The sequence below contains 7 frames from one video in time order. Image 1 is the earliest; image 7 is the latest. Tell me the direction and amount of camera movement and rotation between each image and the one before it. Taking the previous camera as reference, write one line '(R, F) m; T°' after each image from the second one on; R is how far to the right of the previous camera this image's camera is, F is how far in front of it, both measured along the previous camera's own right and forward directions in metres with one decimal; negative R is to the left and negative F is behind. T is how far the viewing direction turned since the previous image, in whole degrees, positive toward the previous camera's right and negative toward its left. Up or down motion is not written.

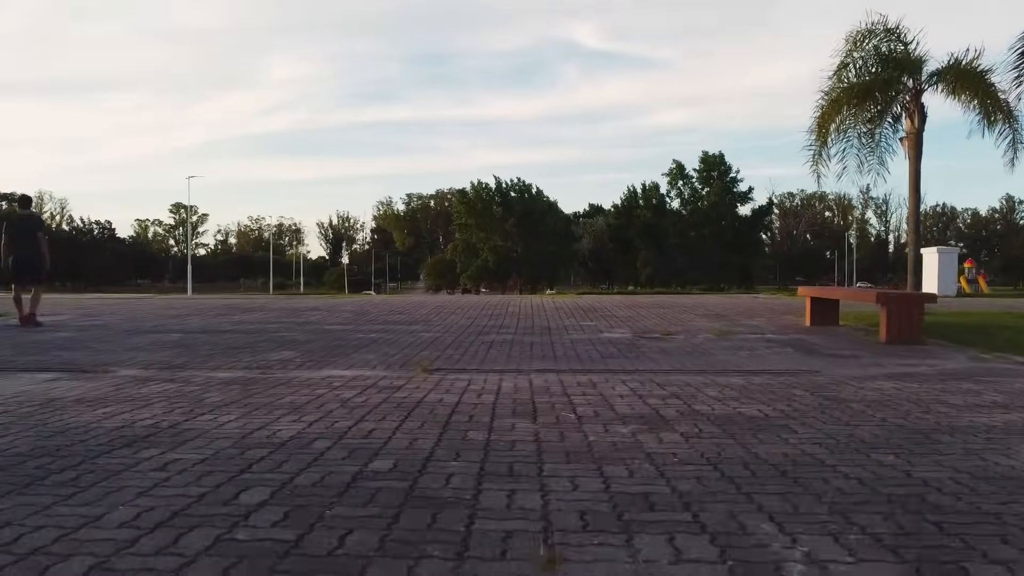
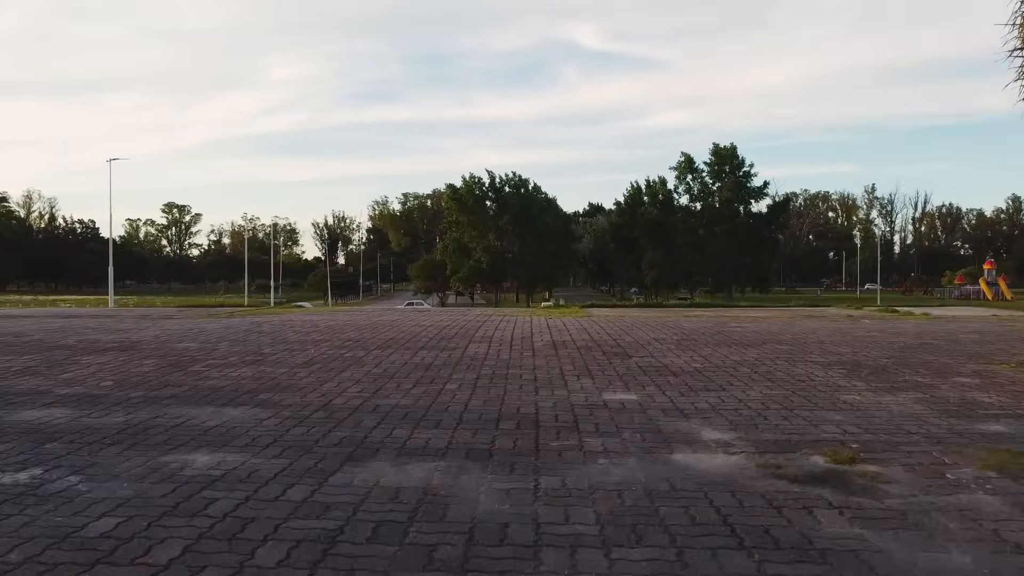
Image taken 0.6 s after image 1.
(+0.2, +4.3) m; 0°
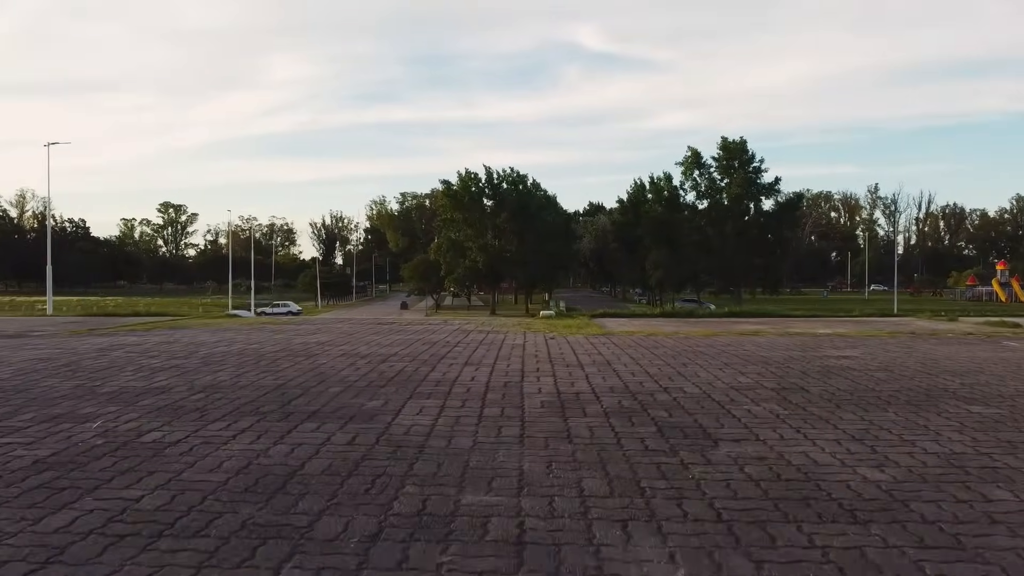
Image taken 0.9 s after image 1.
(+0.1, +2.5) m; 0°
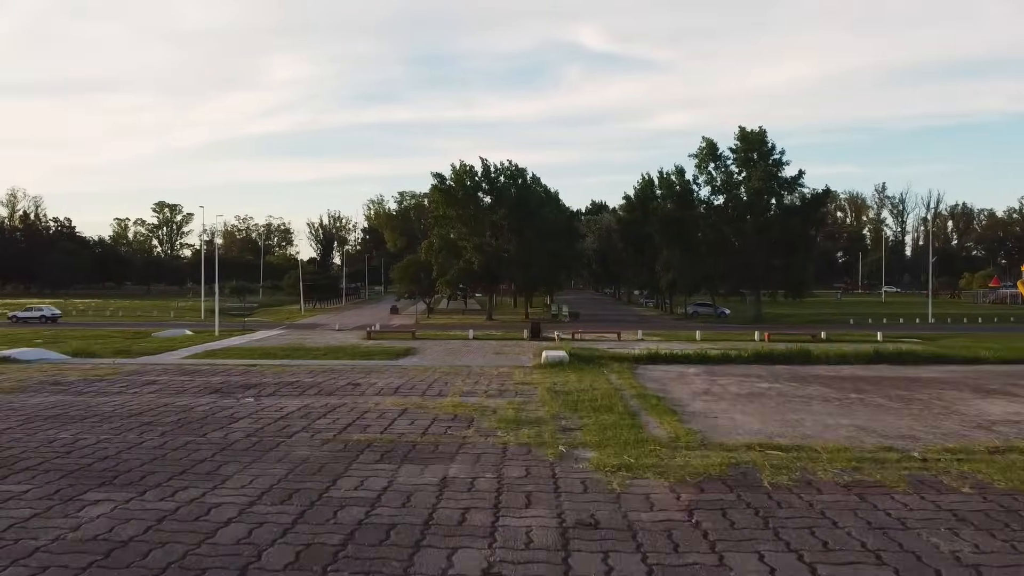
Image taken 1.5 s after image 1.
(+0.1, +4.1) m; 0°
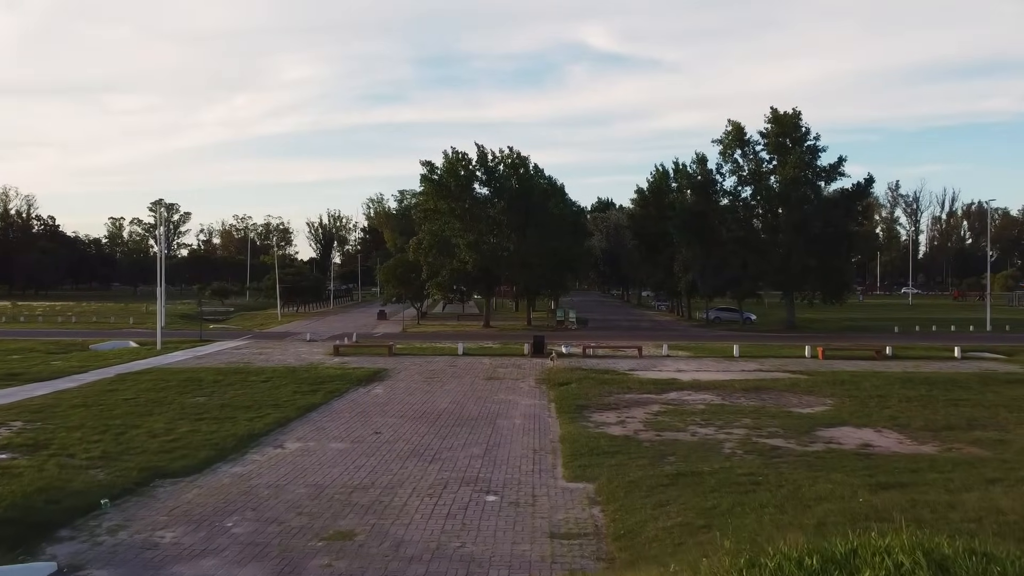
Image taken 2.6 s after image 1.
(+0.2, +5.3) m; 0°
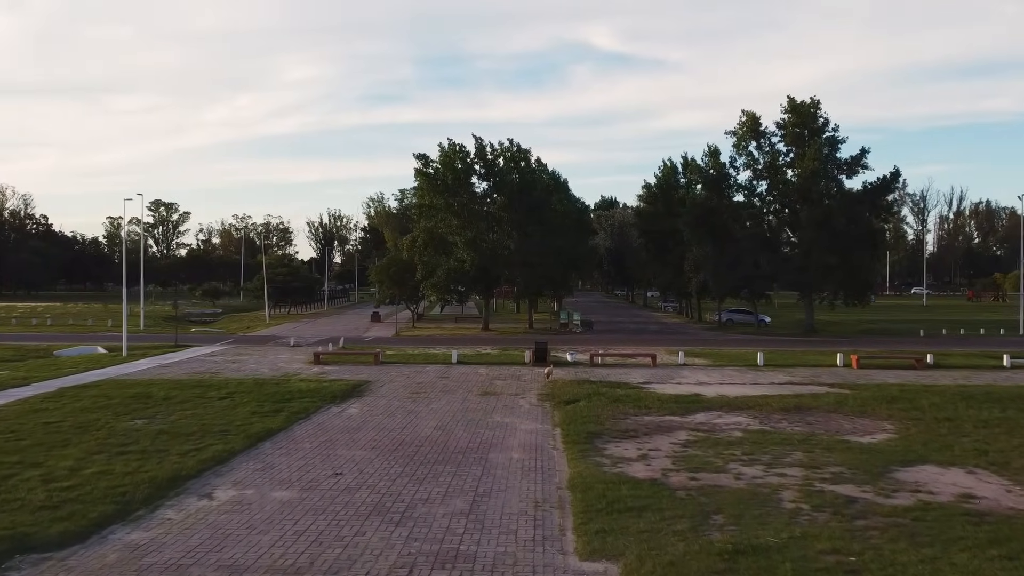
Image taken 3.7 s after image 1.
(+0.1, +2.5) m; 0°
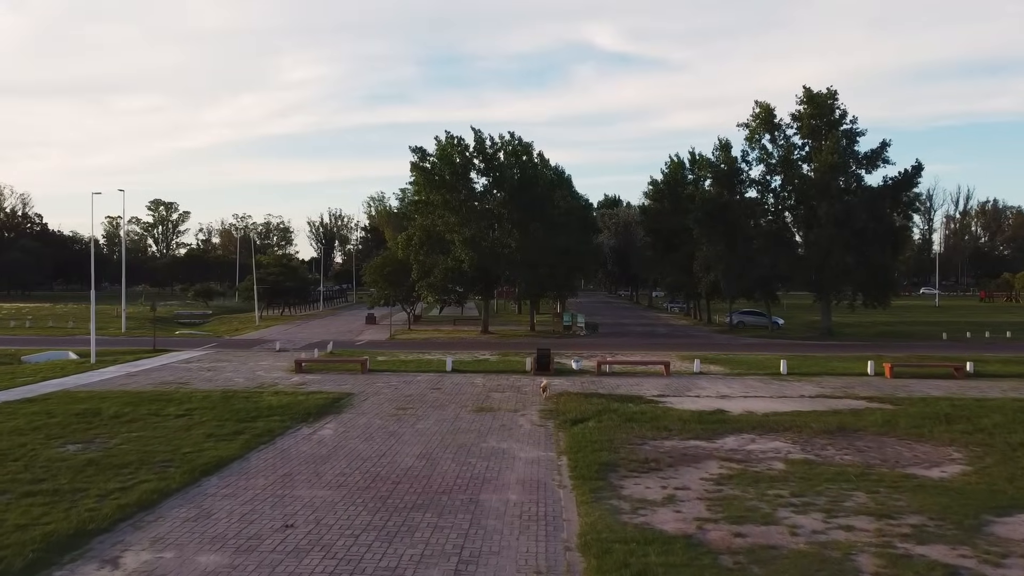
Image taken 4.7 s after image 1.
(+0.1, +1.9) m; 0°
